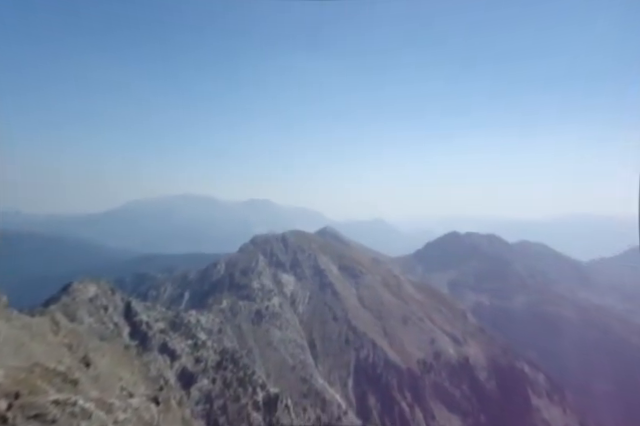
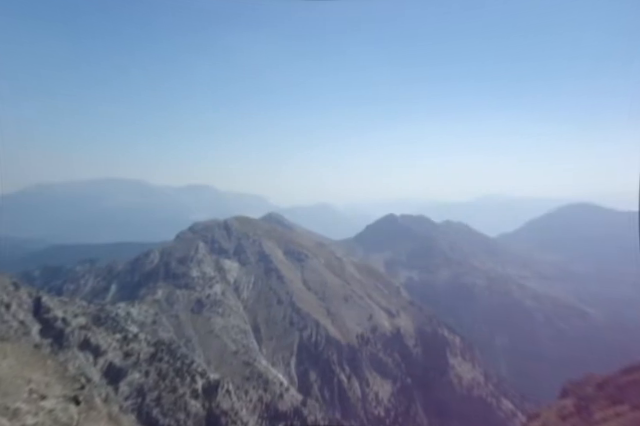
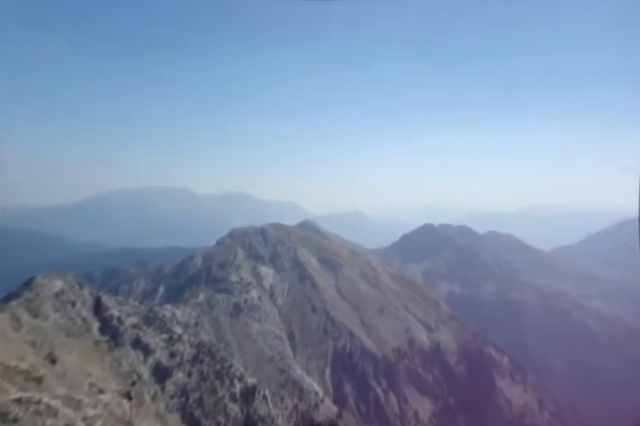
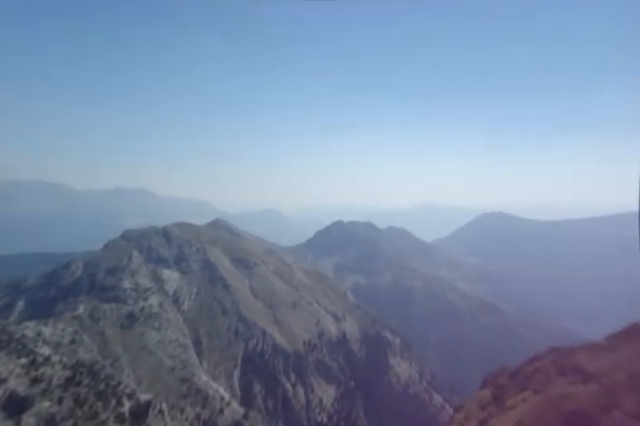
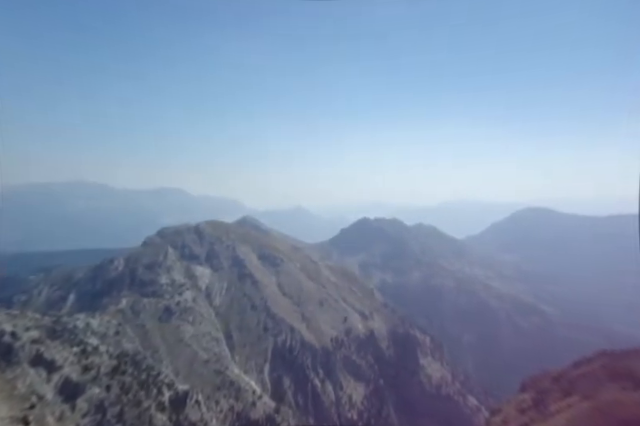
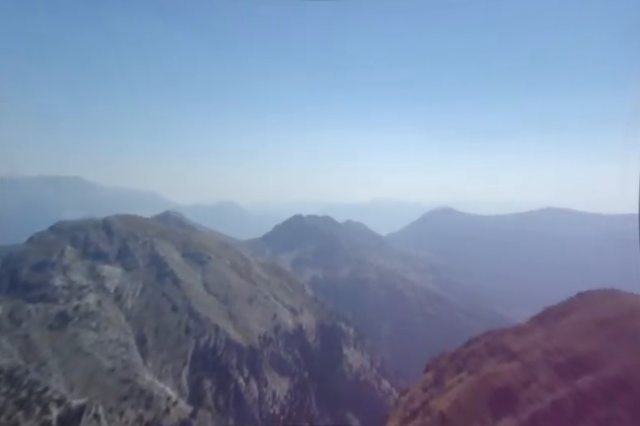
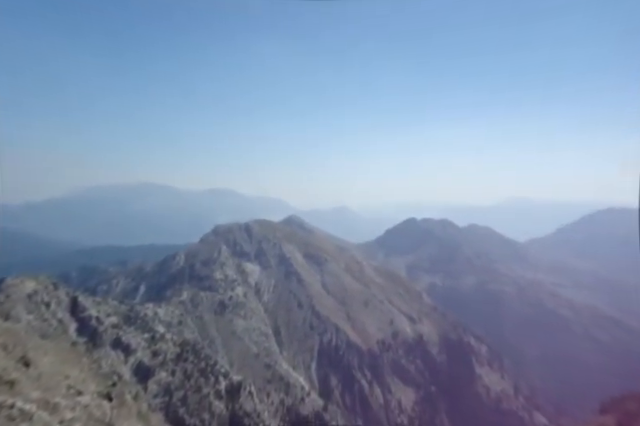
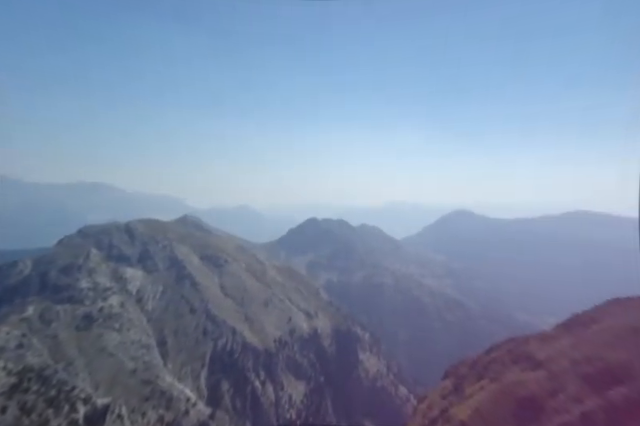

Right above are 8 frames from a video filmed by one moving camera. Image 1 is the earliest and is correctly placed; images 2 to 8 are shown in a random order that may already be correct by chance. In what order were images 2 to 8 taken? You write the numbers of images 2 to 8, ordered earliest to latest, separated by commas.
3, 7, 2, 5, 4, 8, 6
